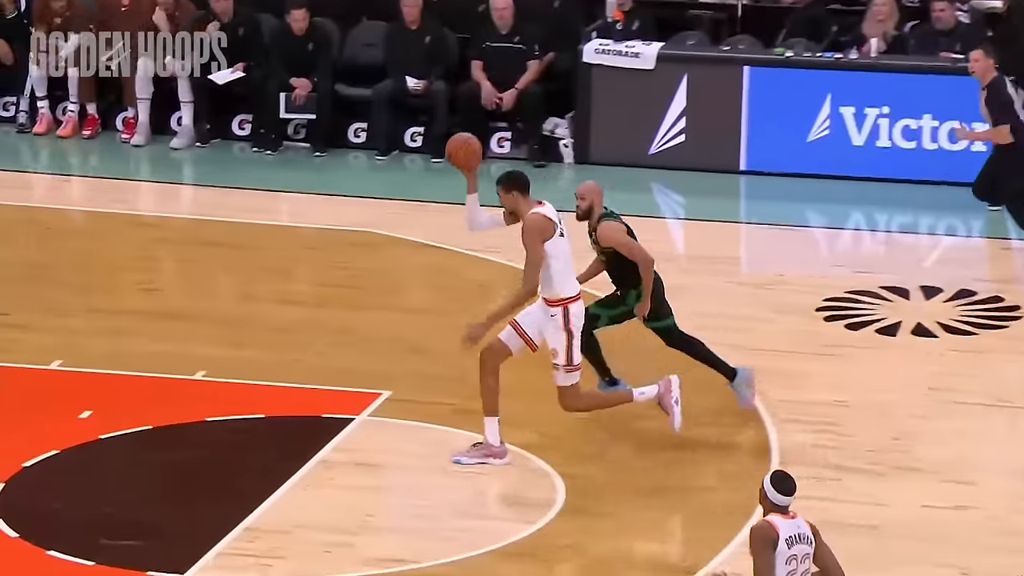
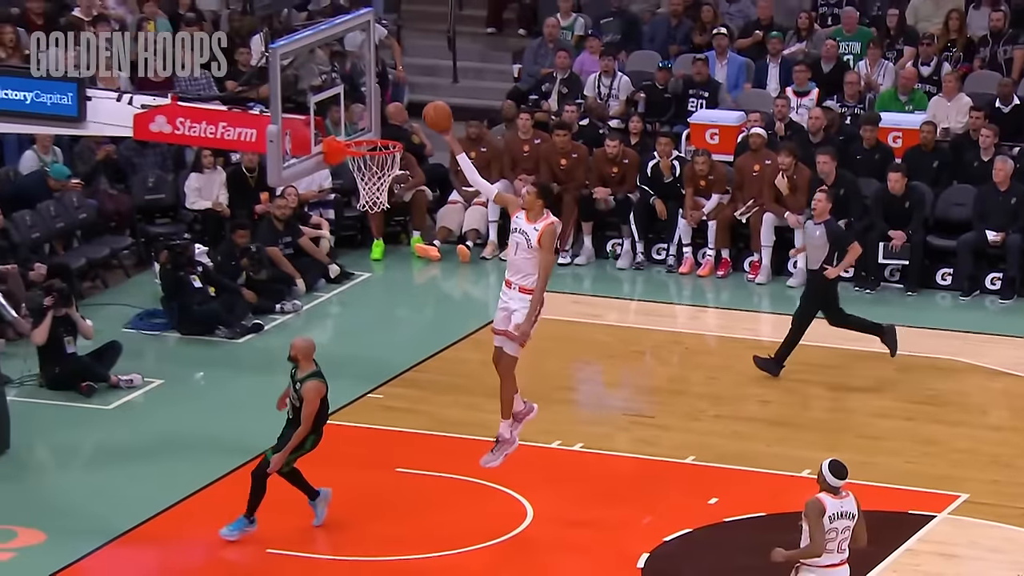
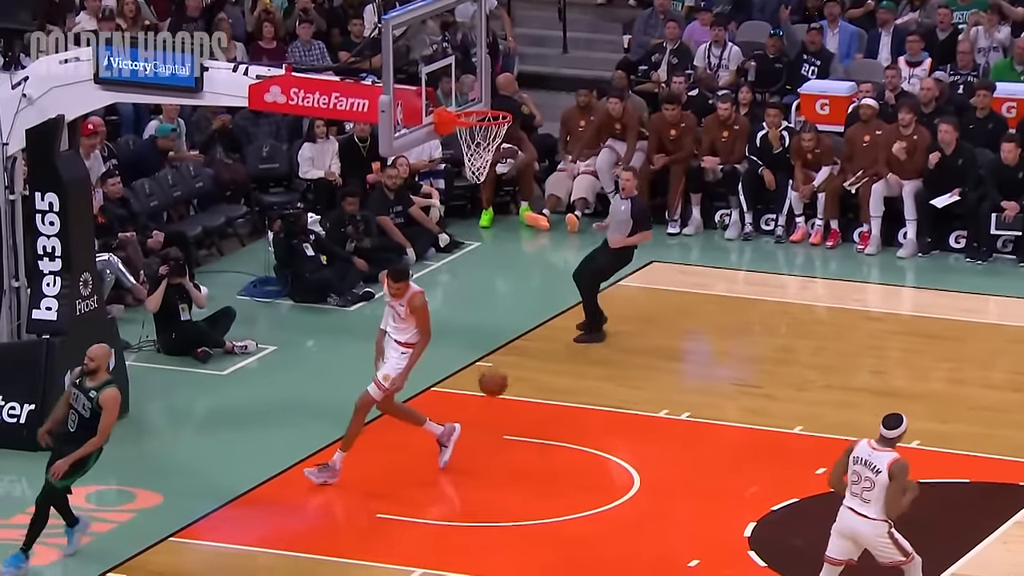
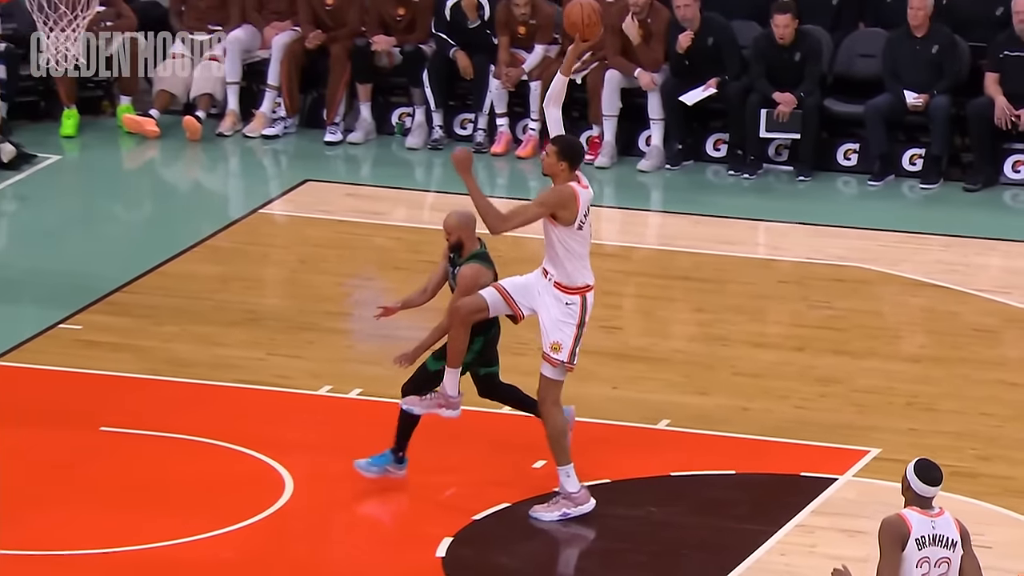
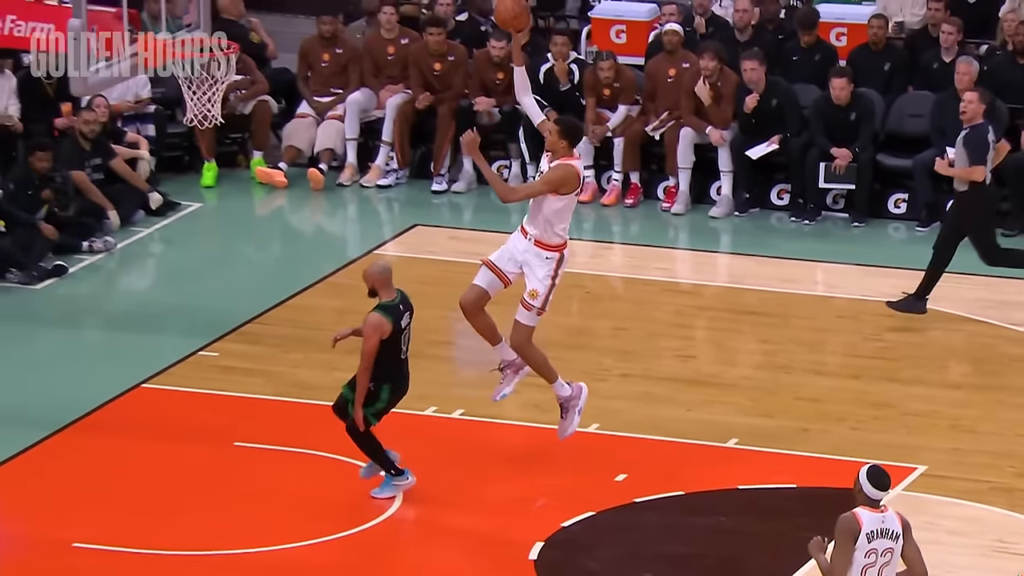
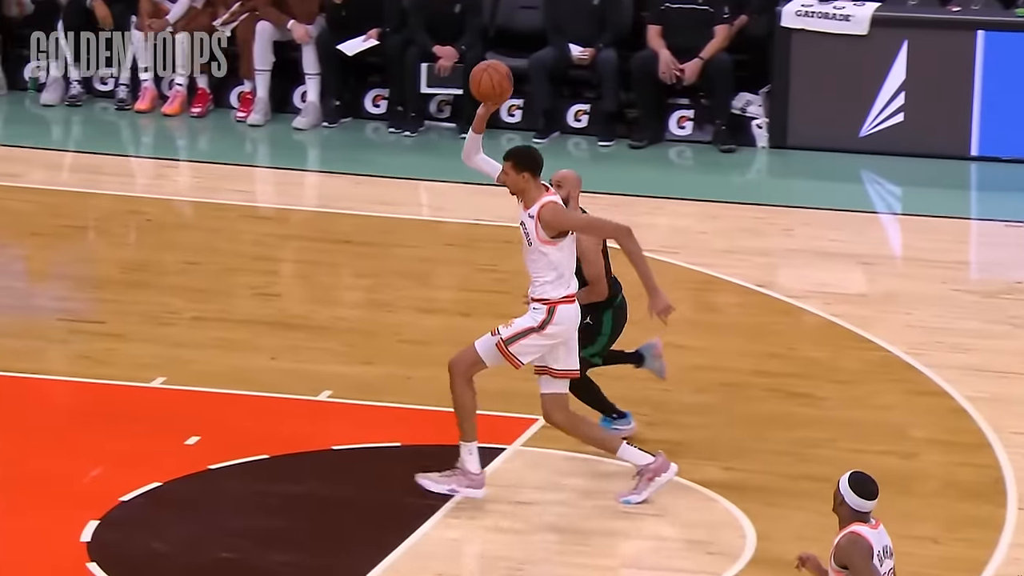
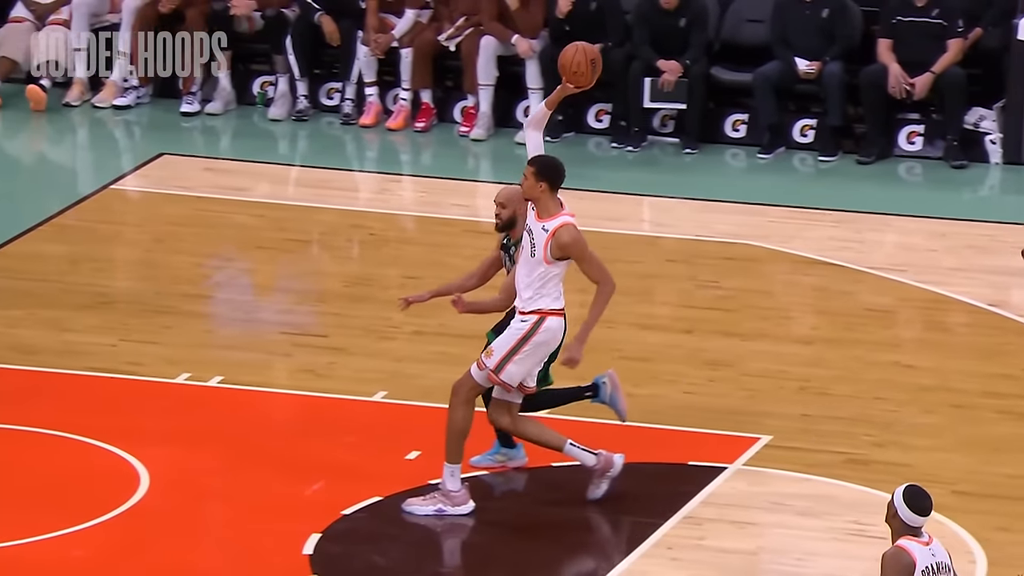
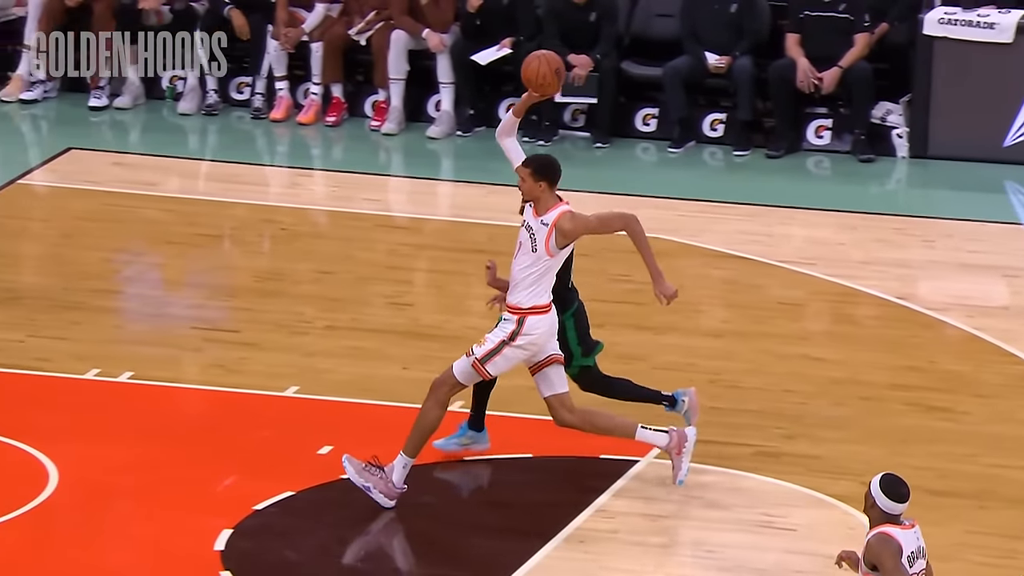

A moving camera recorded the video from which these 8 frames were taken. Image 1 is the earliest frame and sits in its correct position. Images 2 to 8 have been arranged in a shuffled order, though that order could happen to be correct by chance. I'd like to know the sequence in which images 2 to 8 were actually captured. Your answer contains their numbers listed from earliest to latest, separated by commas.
6, 8, 7, 4, 5, 2, 3
